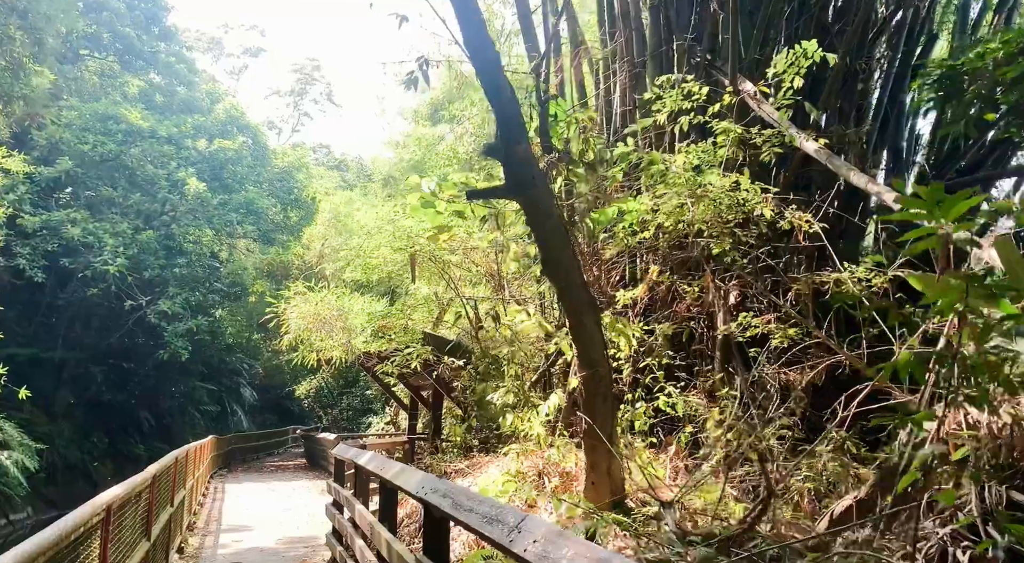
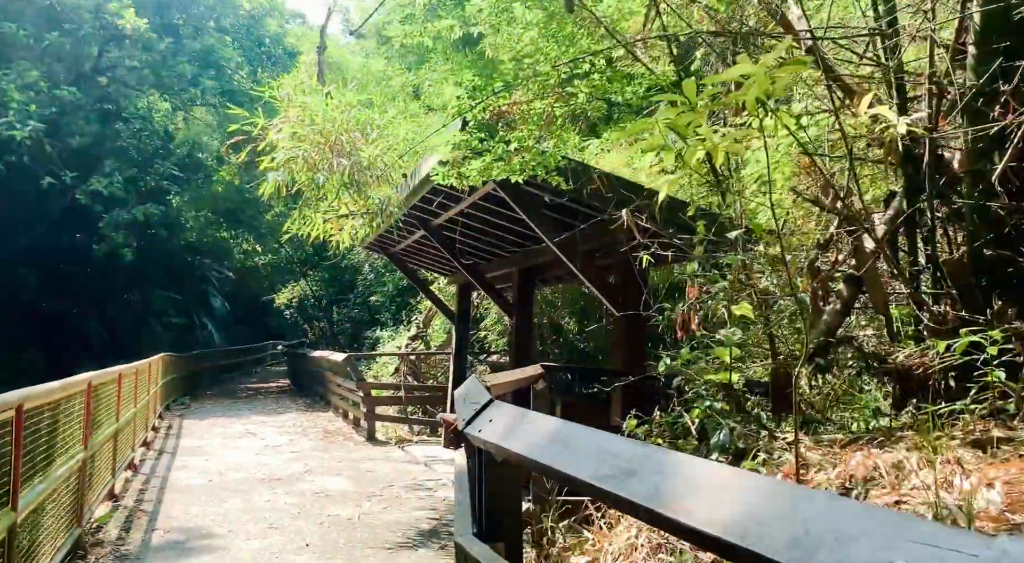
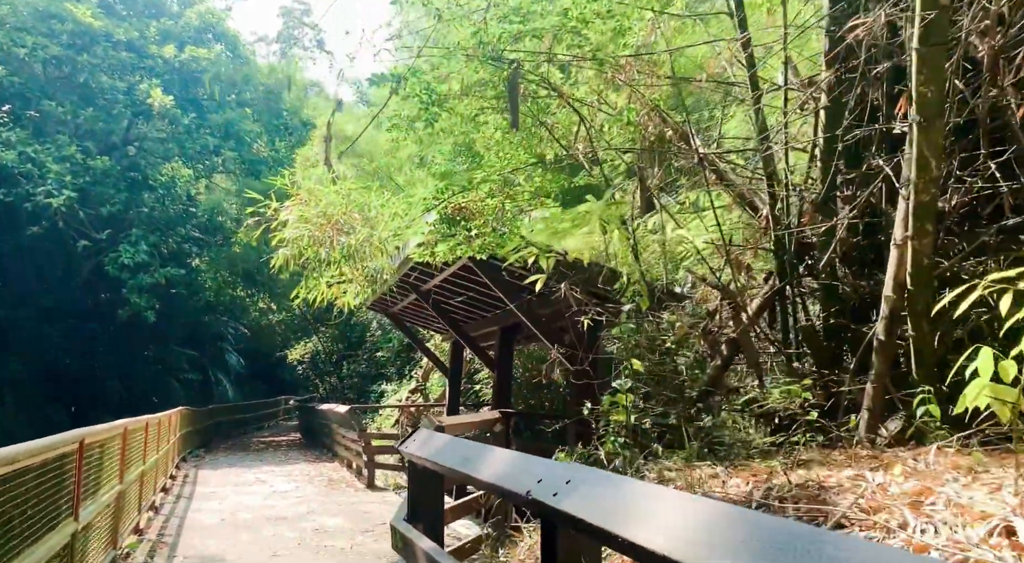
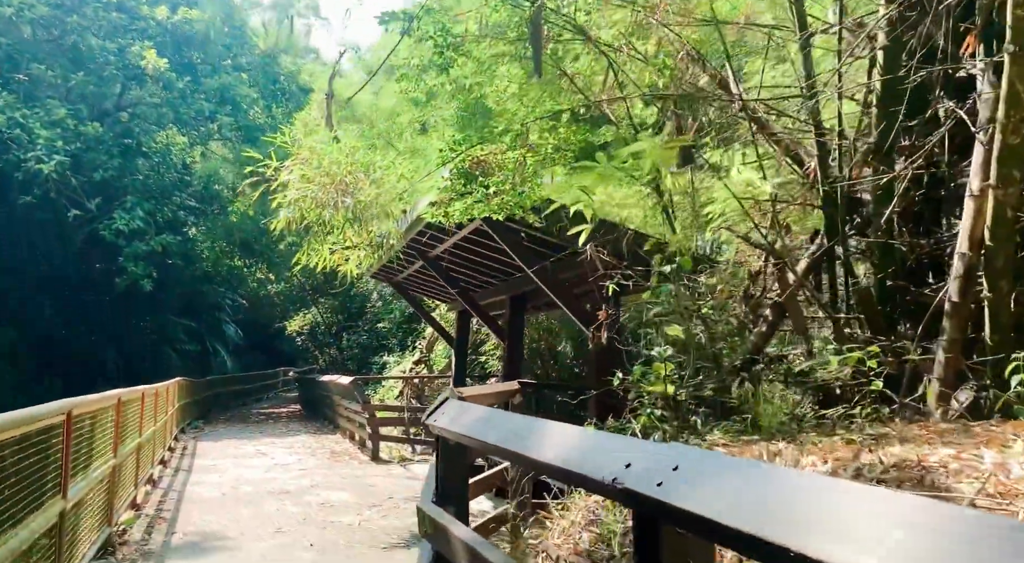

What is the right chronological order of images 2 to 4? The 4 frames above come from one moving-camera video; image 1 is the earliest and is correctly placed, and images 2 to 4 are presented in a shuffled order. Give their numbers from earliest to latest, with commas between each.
3, 4, 2
